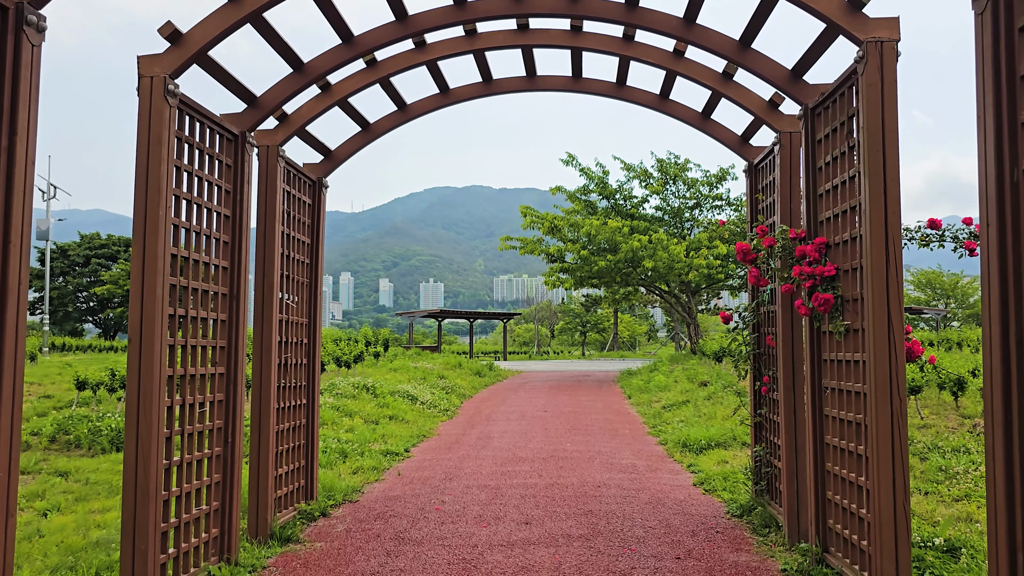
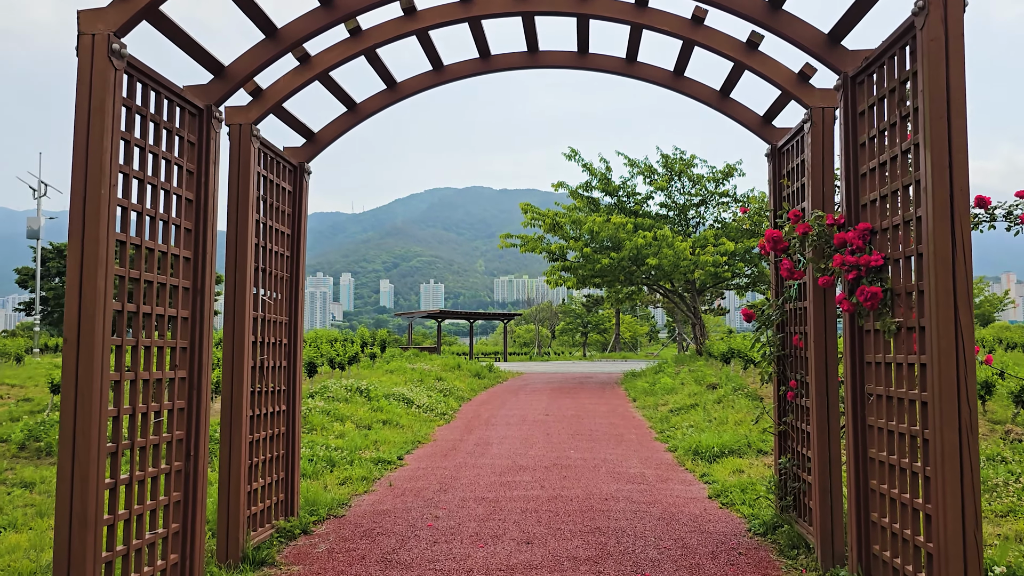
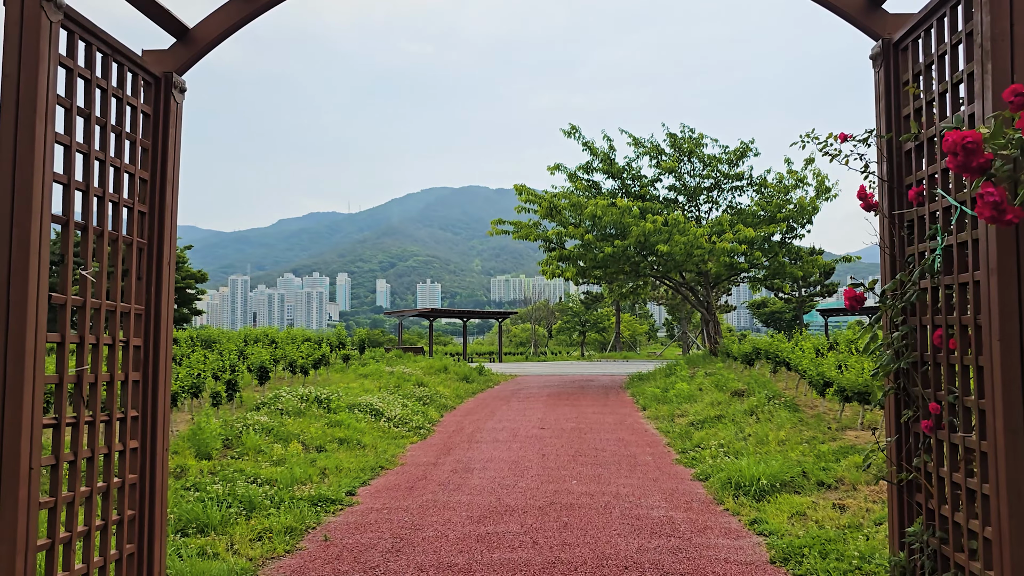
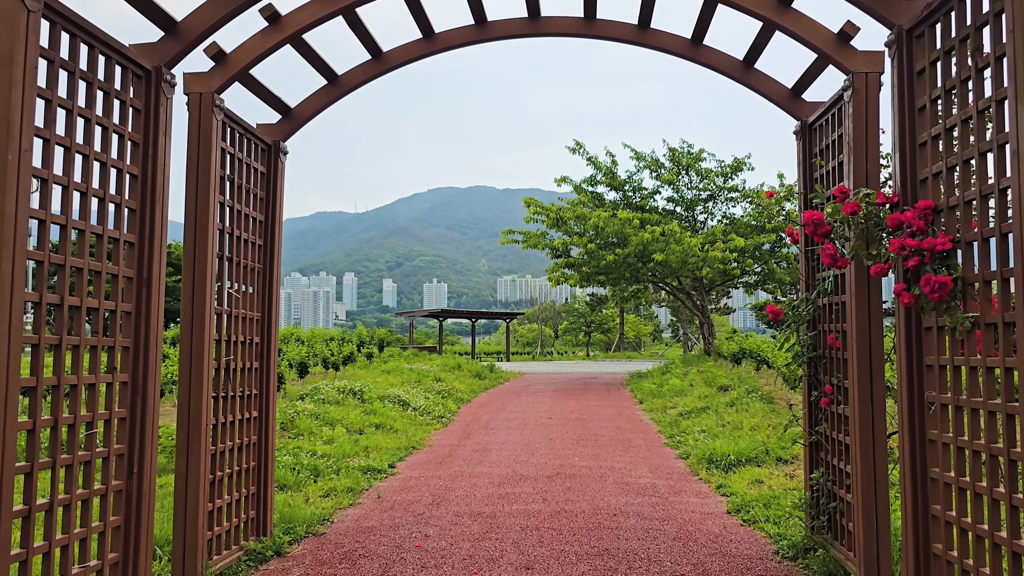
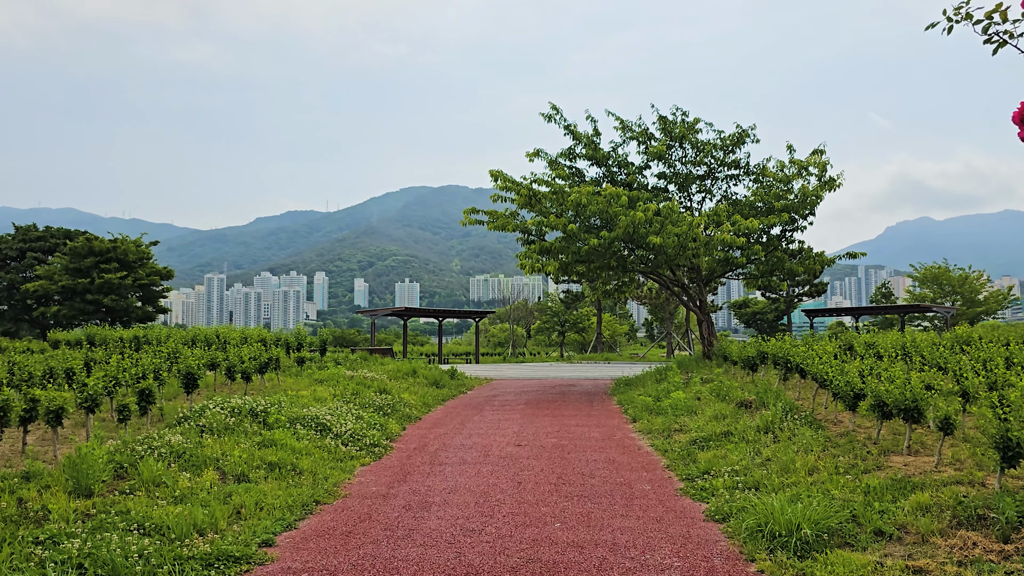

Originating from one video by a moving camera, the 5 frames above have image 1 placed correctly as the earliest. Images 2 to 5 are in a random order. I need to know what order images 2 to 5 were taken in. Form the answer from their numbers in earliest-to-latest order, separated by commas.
2, 4, 3, 5
